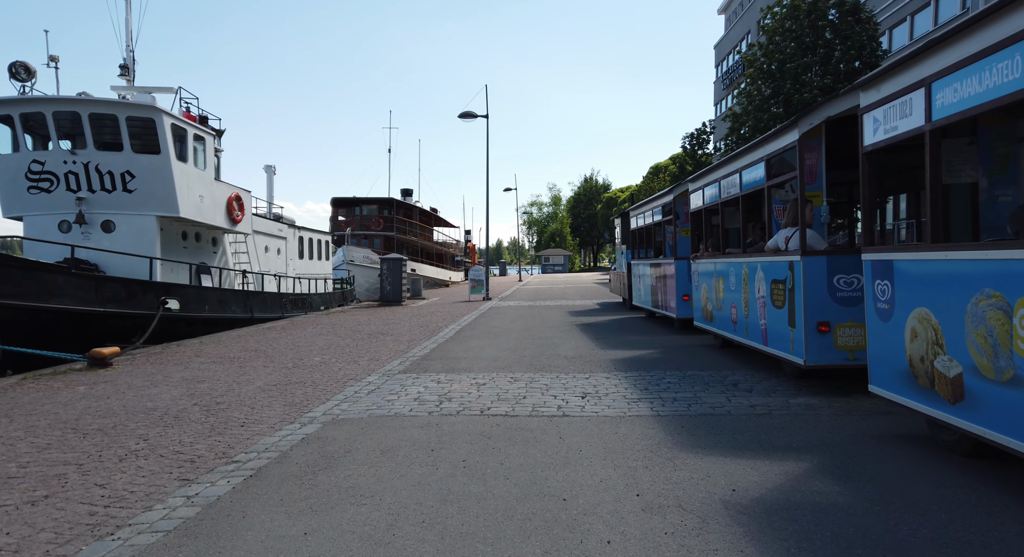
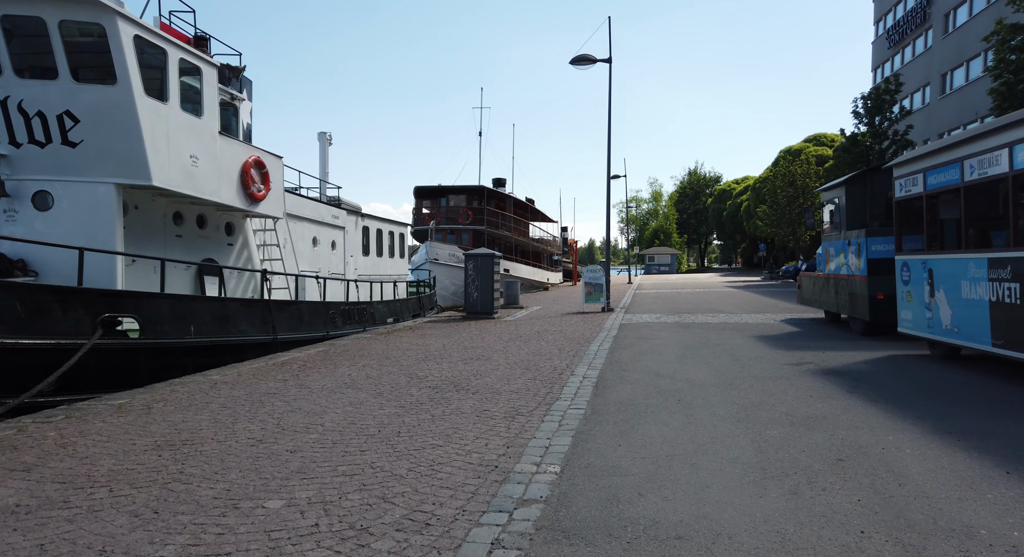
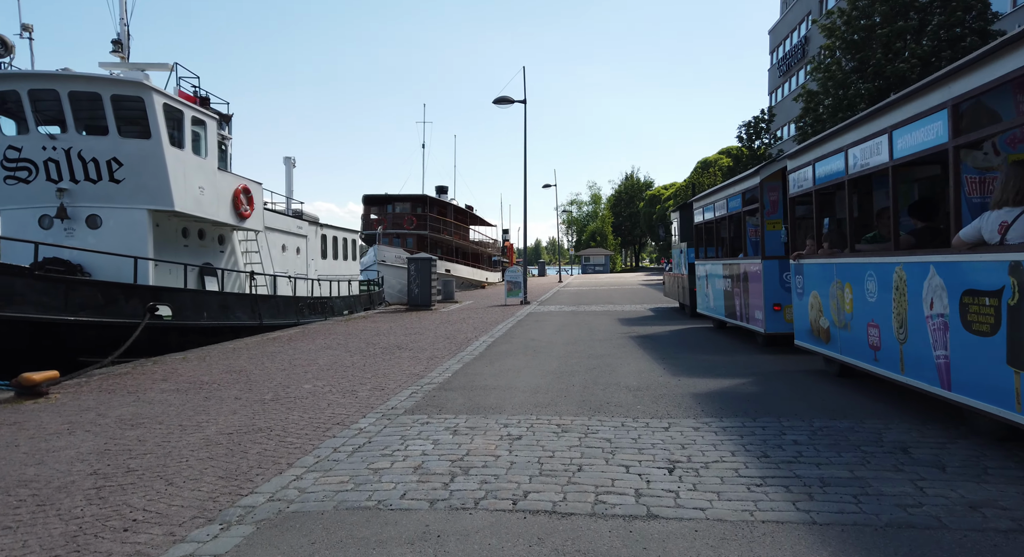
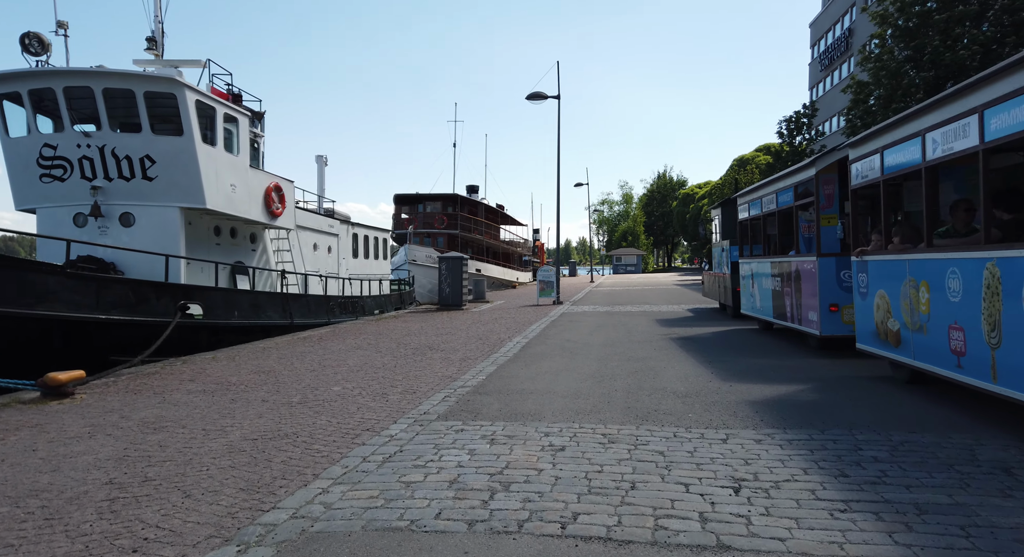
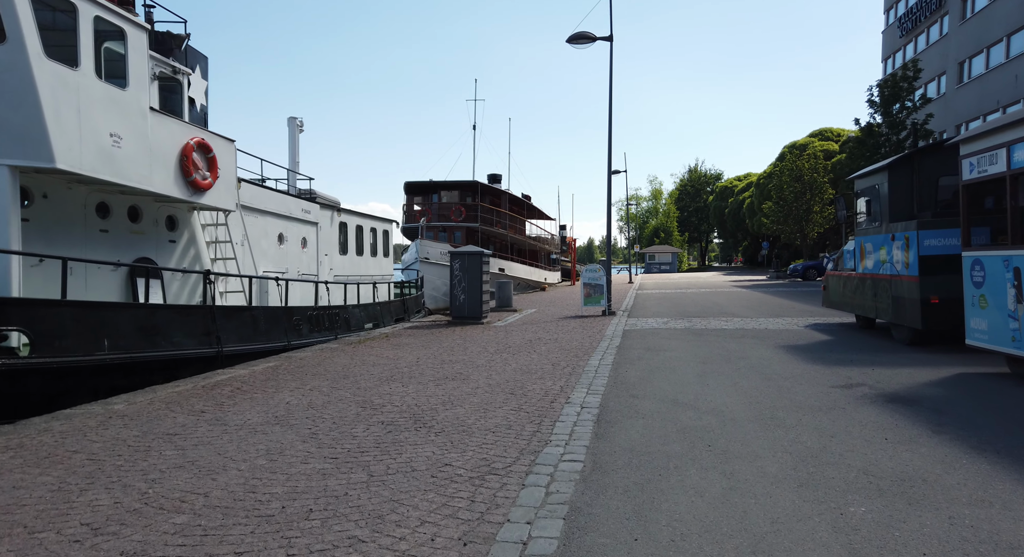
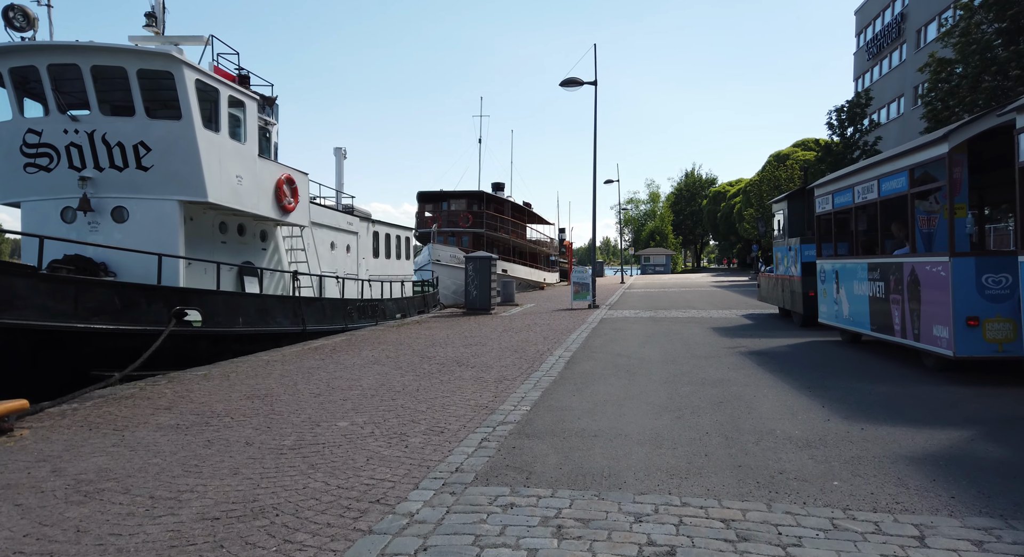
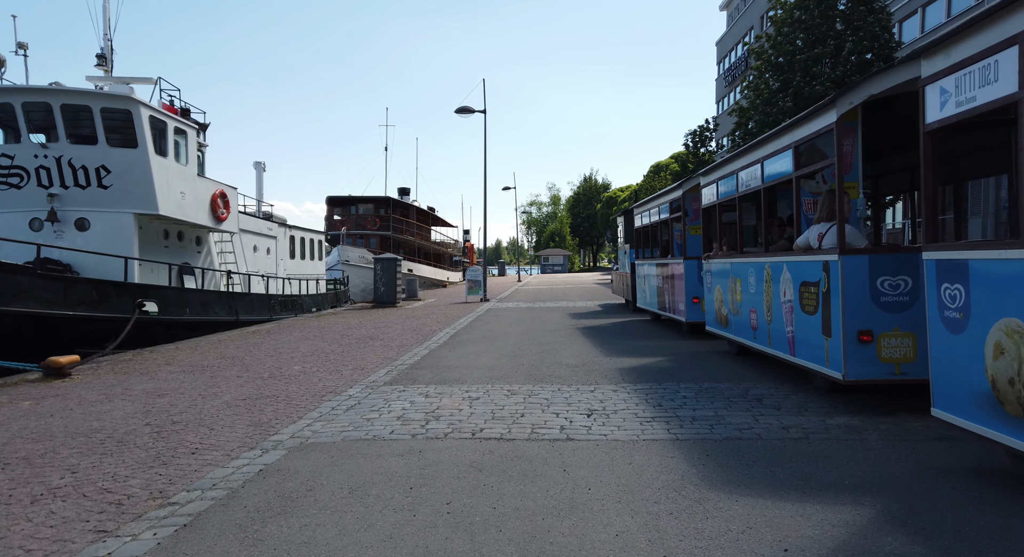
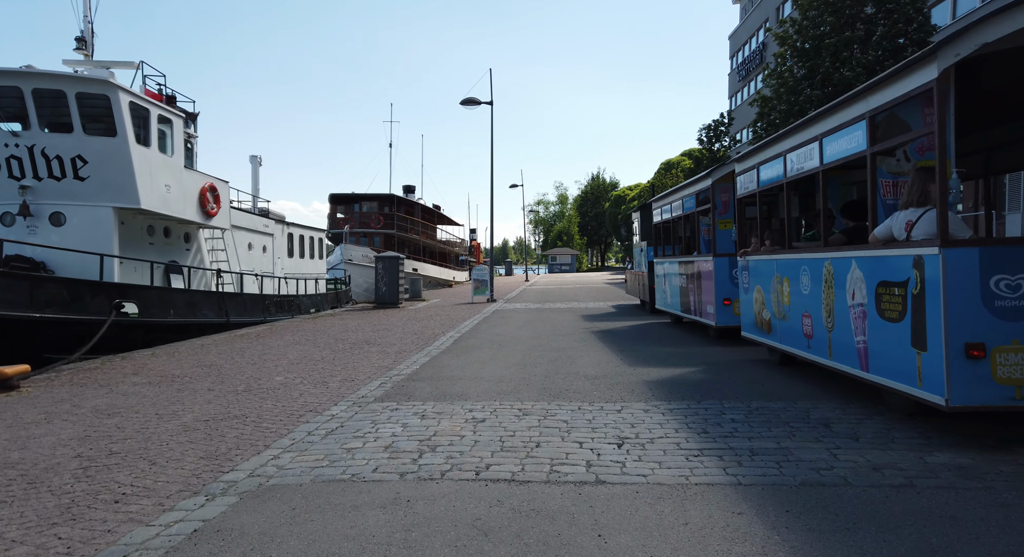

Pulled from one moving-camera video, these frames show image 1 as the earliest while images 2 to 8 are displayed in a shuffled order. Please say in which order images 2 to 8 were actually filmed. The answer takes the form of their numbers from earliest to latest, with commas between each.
7, 8, 3, 4, 6, 2, 5
